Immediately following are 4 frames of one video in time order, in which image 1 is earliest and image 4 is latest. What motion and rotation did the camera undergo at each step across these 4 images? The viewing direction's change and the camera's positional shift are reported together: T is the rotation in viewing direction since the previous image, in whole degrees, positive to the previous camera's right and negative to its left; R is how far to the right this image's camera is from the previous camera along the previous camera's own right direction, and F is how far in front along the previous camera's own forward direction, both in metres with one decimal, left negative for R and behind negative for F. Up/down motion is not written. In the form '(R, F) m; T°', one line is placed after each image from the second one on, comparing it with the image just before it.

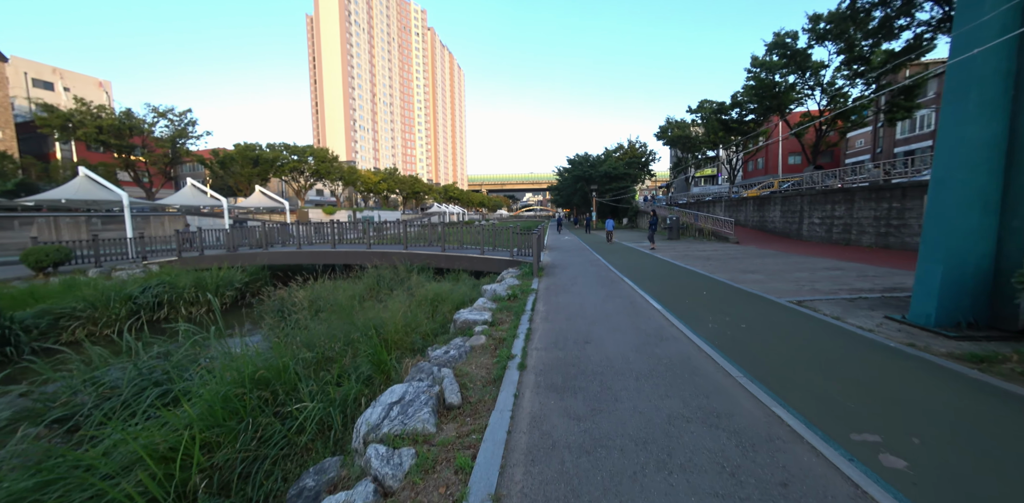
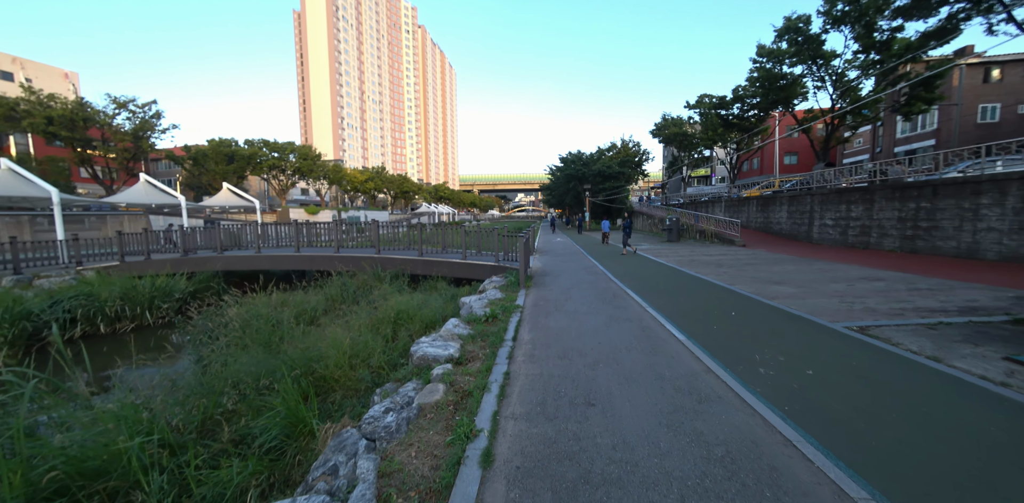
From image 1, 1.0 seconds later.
(+0.2, +1.7) m; +1°
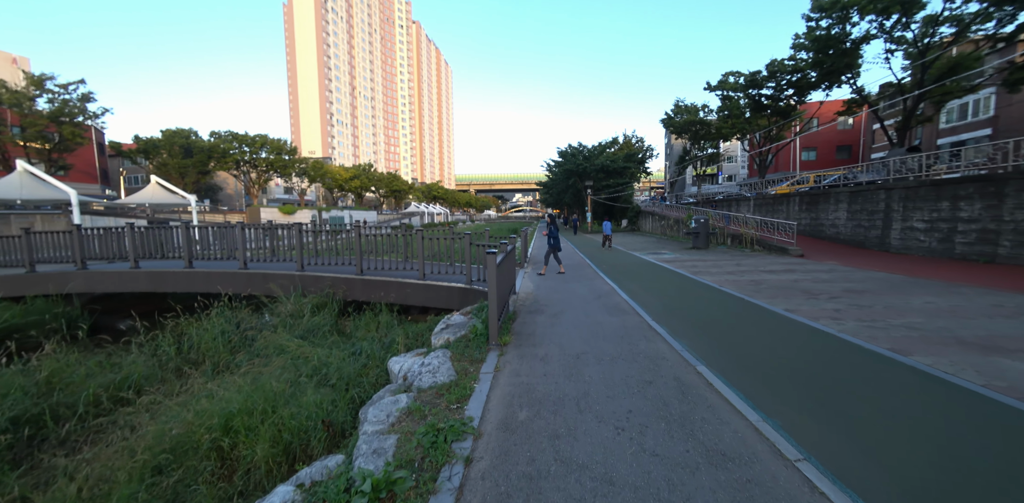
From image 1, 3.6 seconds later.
(+0.5, +4.2) m; 0°
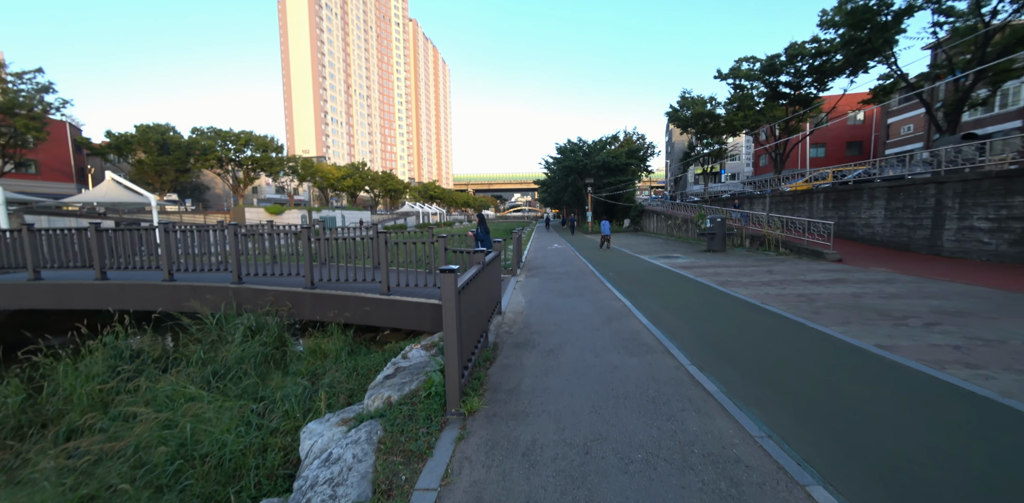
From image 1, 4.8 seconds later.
(+0.3, +1.9) m; 0°
